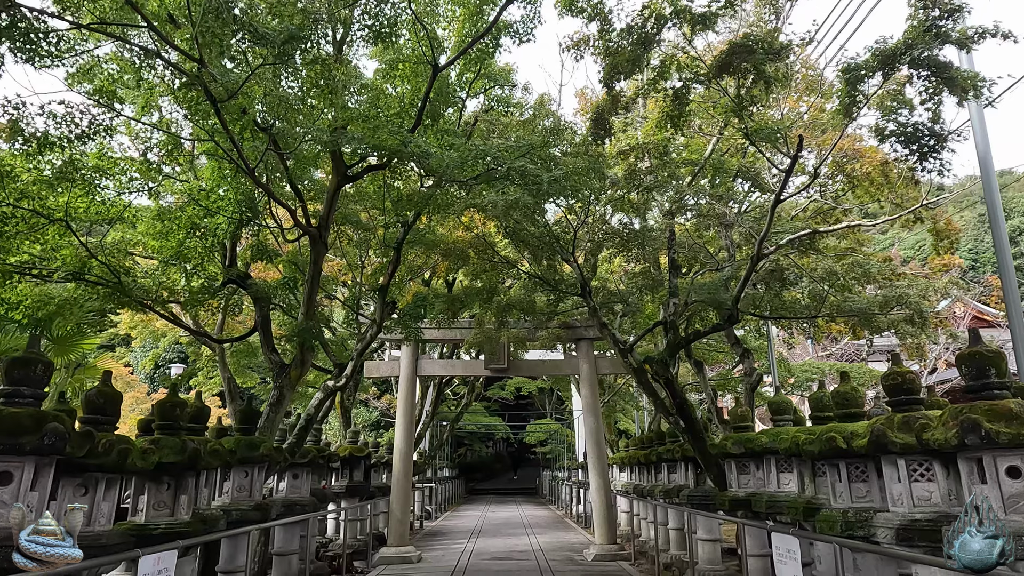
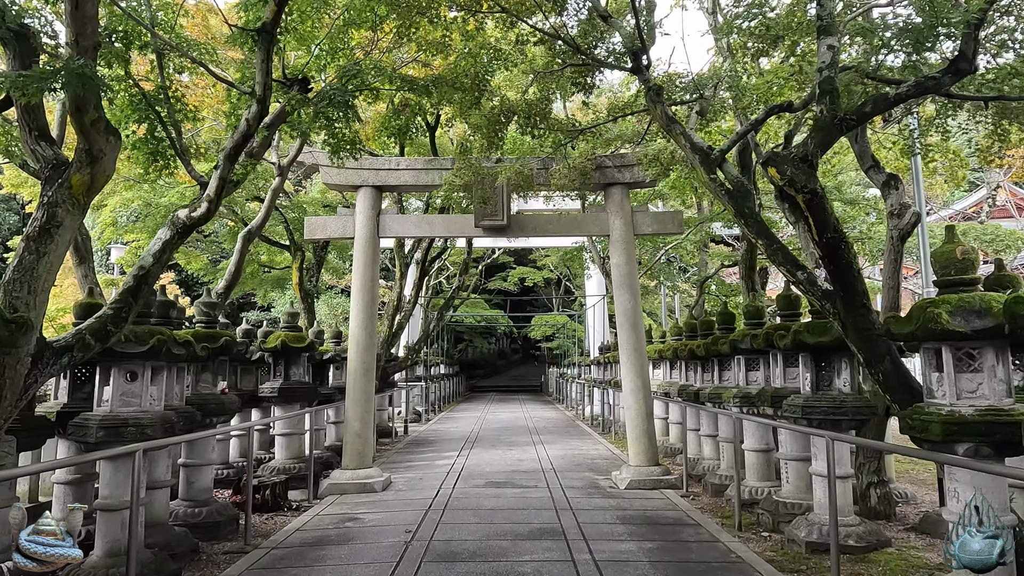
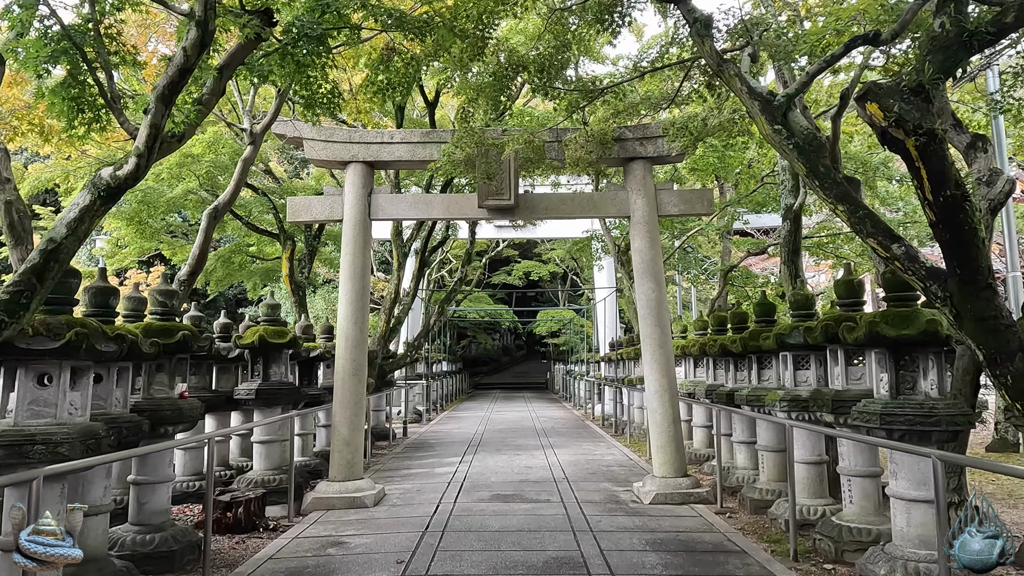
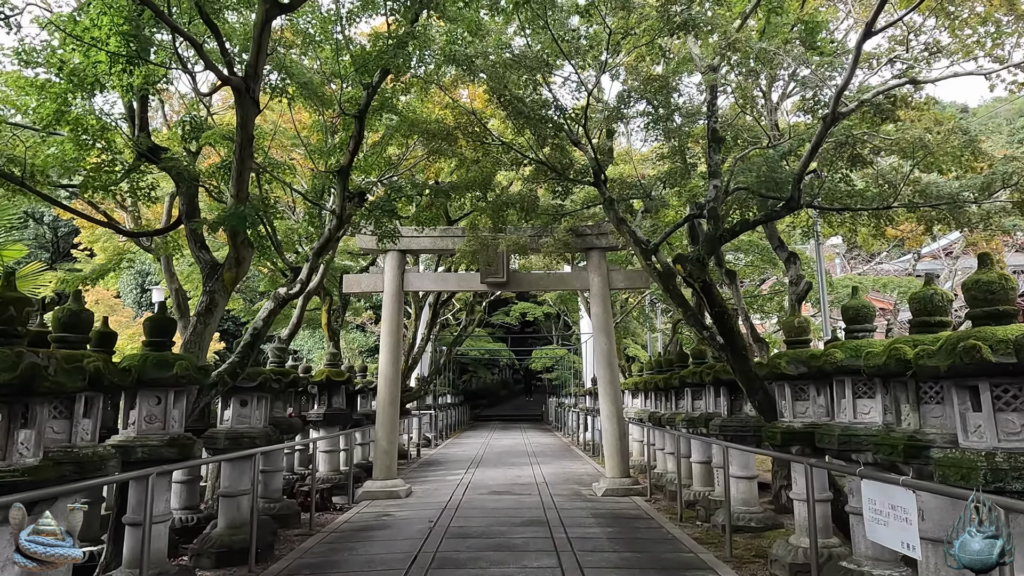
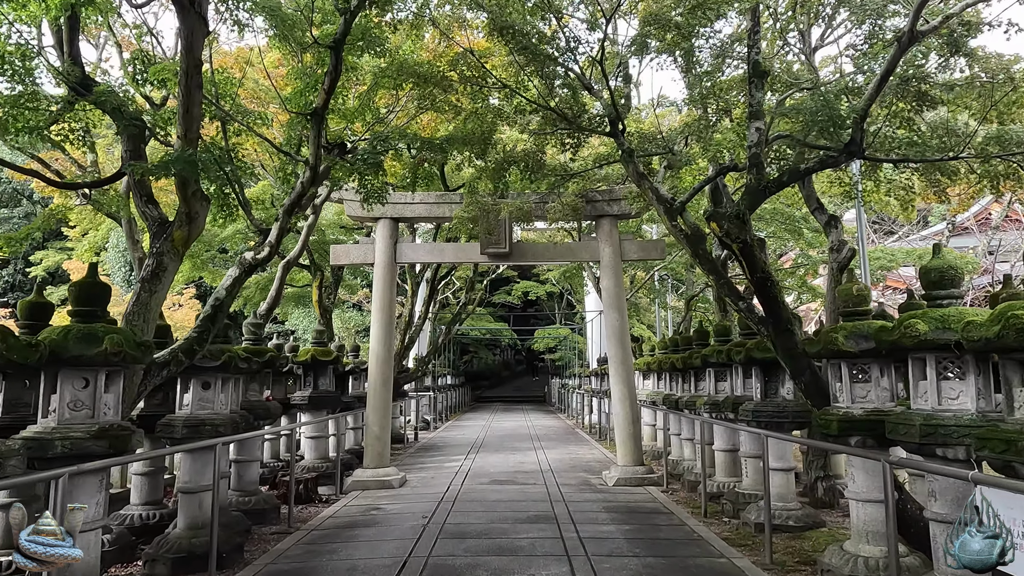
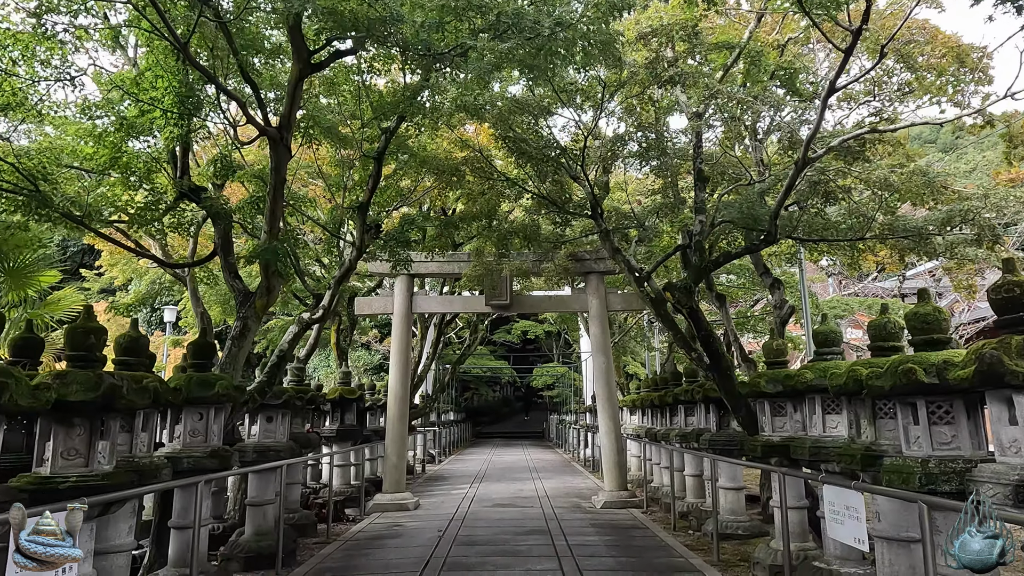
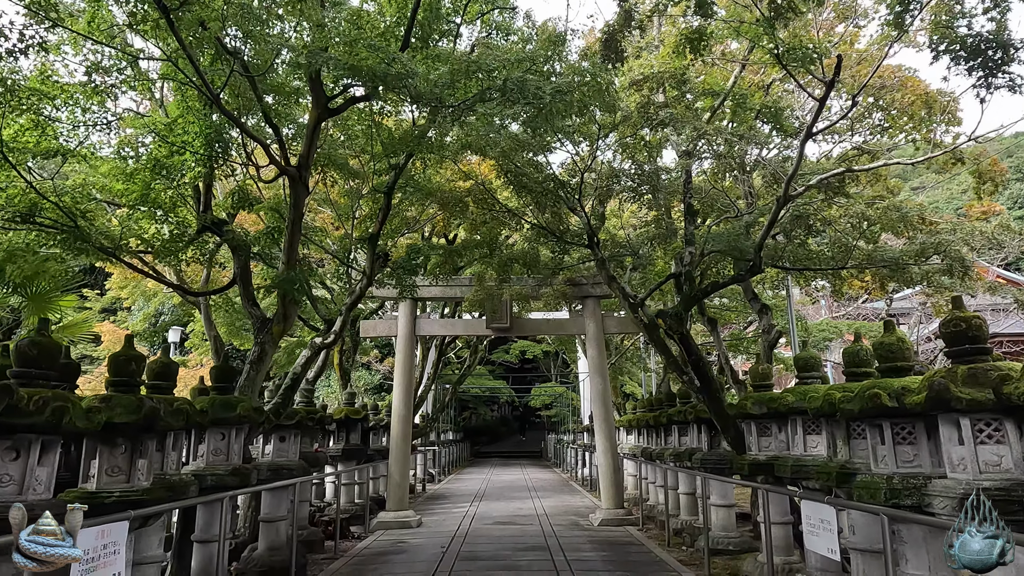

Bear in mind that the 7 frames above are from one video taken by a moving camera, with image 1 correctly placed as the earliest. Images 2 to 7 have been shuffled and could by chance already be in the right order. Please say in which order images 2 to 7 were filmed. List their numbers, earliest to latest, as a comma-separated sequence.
7, 6, 4, 5, 2, 3
